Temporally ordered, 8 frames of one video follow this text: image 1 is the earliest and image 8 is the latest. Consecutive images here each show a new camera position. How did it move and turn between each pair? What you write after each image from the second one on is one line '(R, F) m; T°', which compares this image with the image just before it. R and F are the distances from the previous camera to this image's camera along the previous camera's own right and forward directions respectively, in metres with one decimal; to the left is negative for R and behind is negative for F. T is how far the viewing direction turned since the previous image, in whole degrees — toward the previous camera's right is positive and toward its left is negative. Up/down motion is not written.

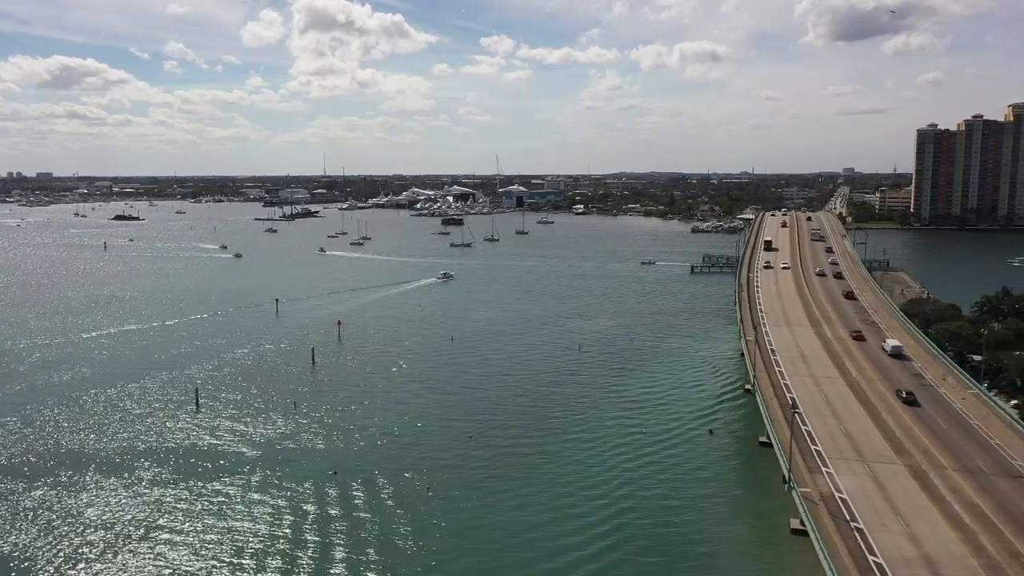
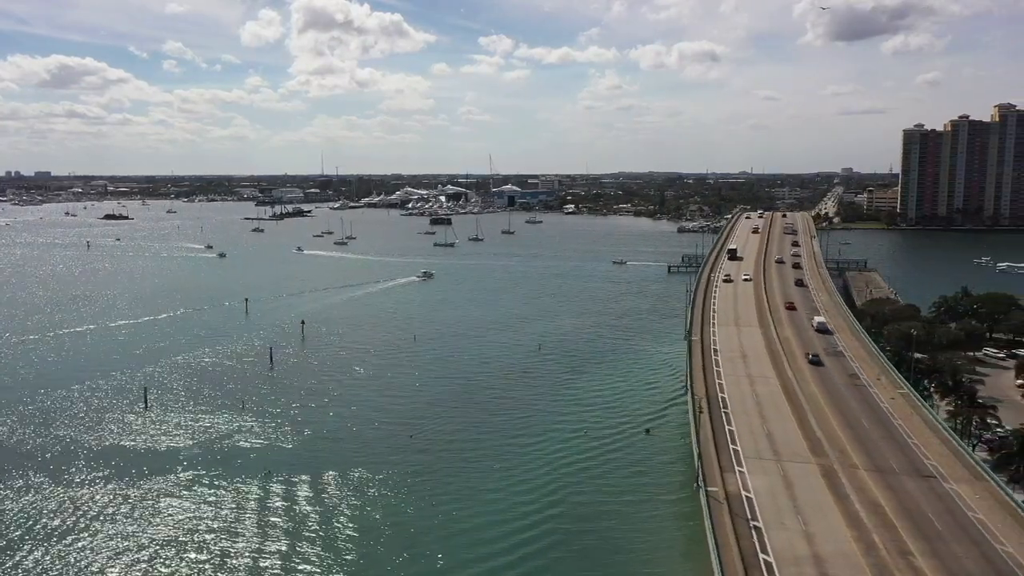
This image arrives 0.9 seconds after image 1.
(+2.4, -0.1) m; 0°
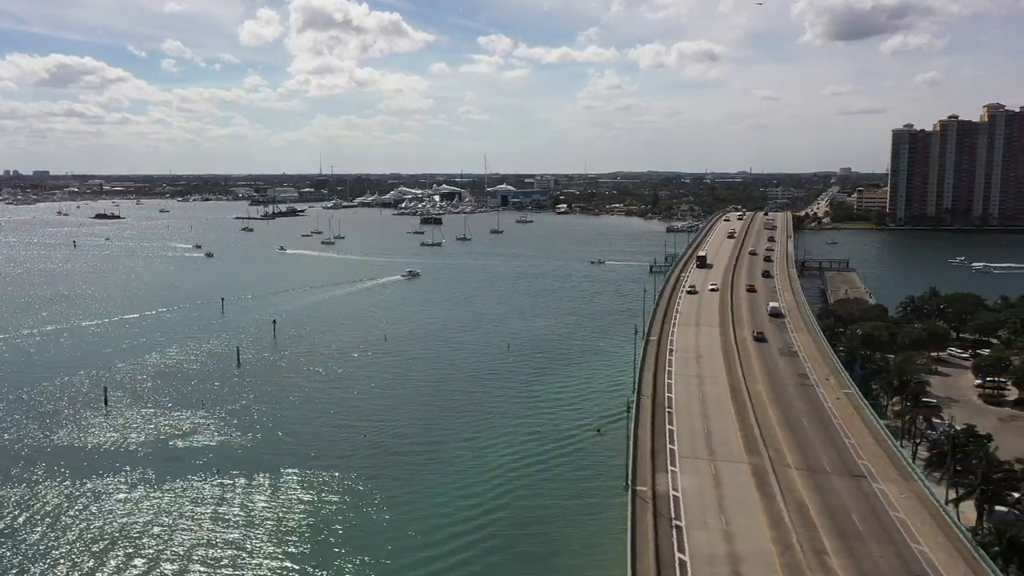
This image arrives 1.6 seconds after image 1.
(+1.9, -0.1) m; 0°
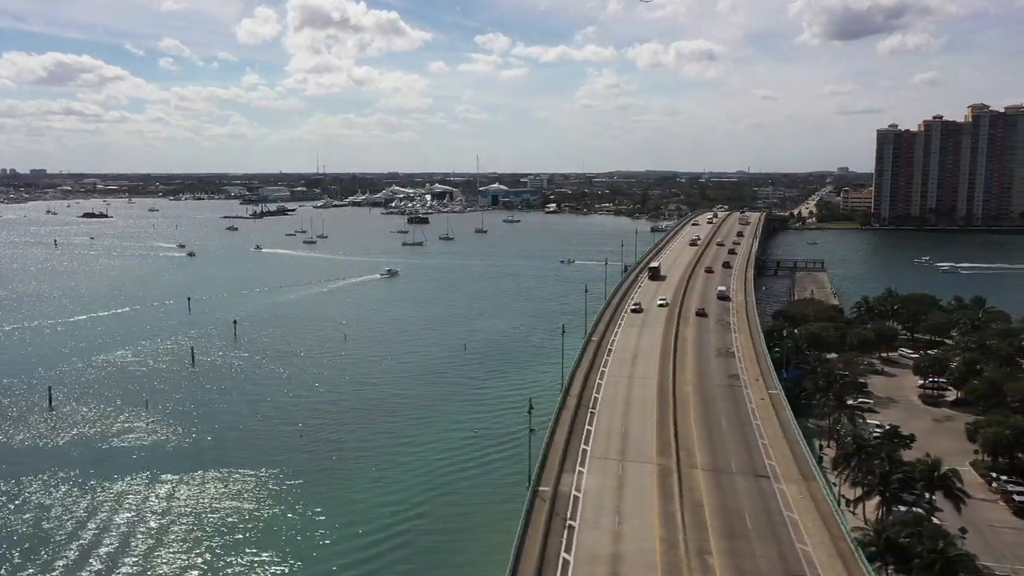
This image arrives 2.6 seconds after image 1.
(+2.6, -0.1) m; 0°
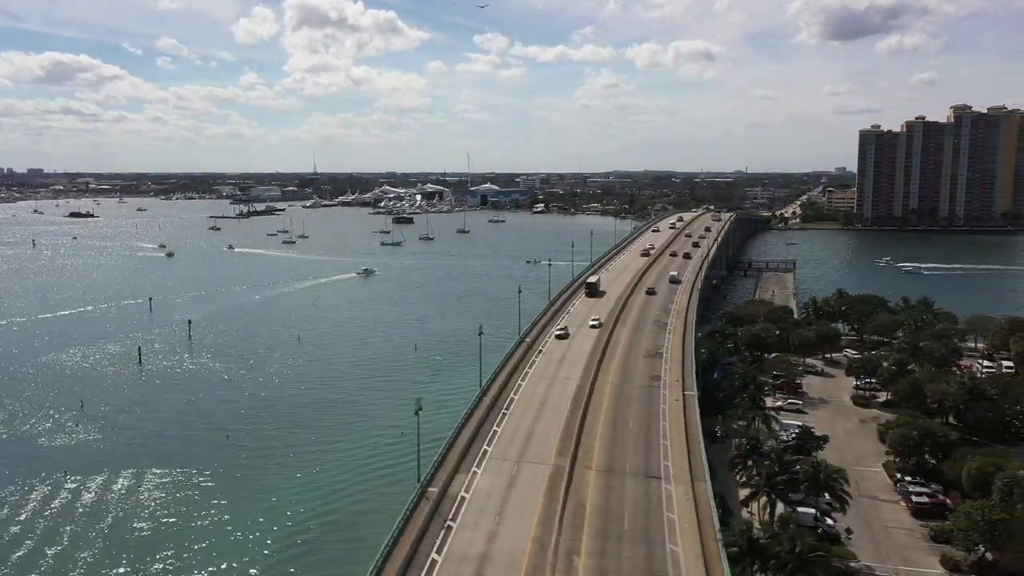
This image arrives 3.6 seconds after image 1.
(+3.0, -0.1) m; 0°
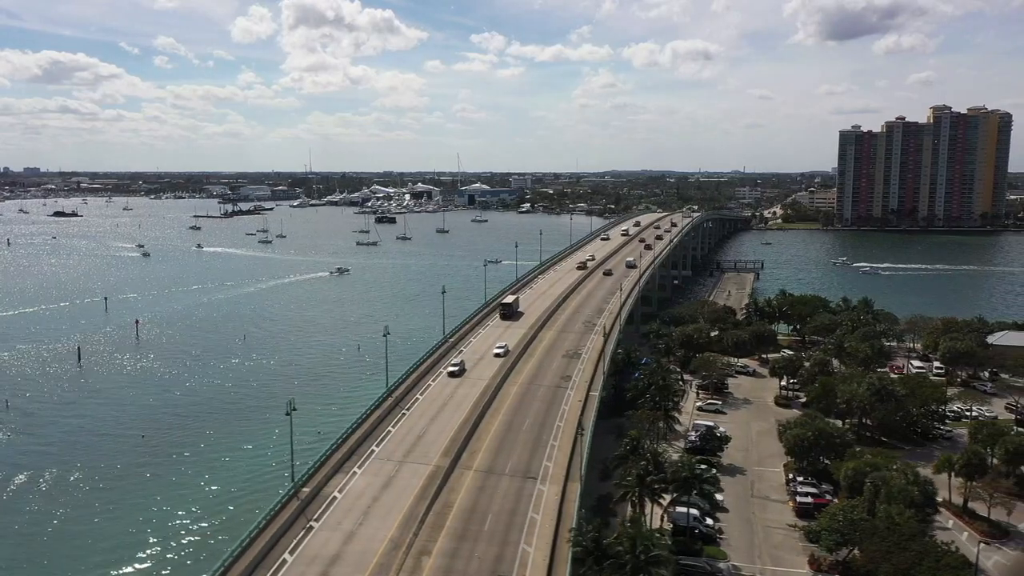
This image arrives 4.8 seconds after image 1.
(+3.5, -0.1) m; 0°
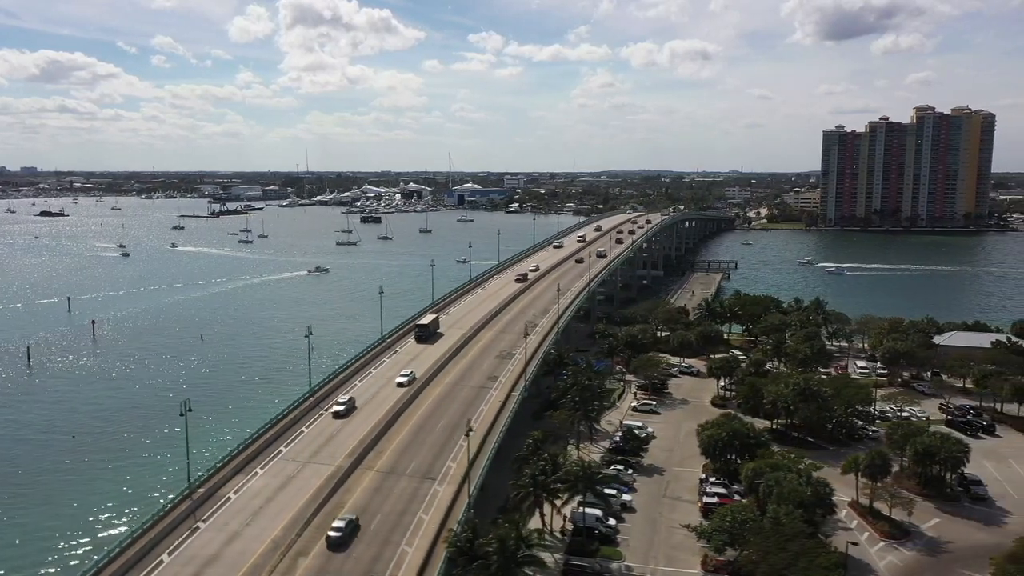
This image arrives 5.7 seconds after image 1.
(+2.8, 0.0) m; 0°
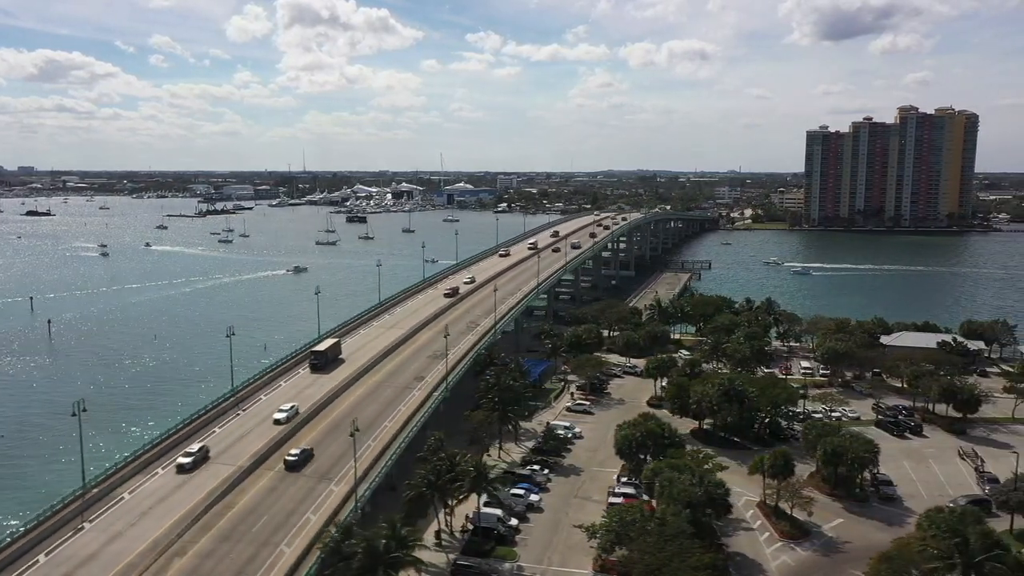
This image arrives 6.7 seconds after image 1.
(+2.9, 0.0) m; 0°
